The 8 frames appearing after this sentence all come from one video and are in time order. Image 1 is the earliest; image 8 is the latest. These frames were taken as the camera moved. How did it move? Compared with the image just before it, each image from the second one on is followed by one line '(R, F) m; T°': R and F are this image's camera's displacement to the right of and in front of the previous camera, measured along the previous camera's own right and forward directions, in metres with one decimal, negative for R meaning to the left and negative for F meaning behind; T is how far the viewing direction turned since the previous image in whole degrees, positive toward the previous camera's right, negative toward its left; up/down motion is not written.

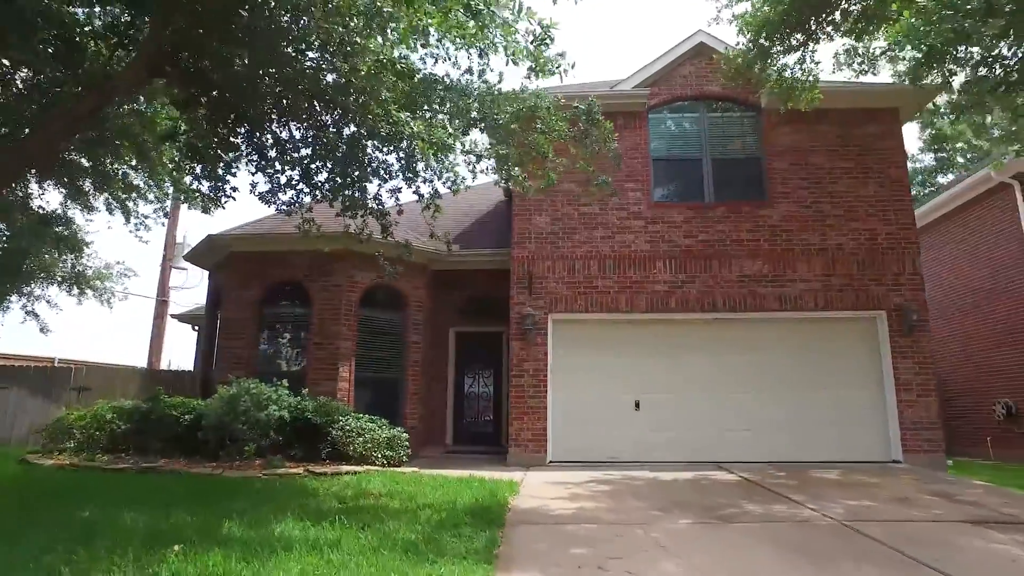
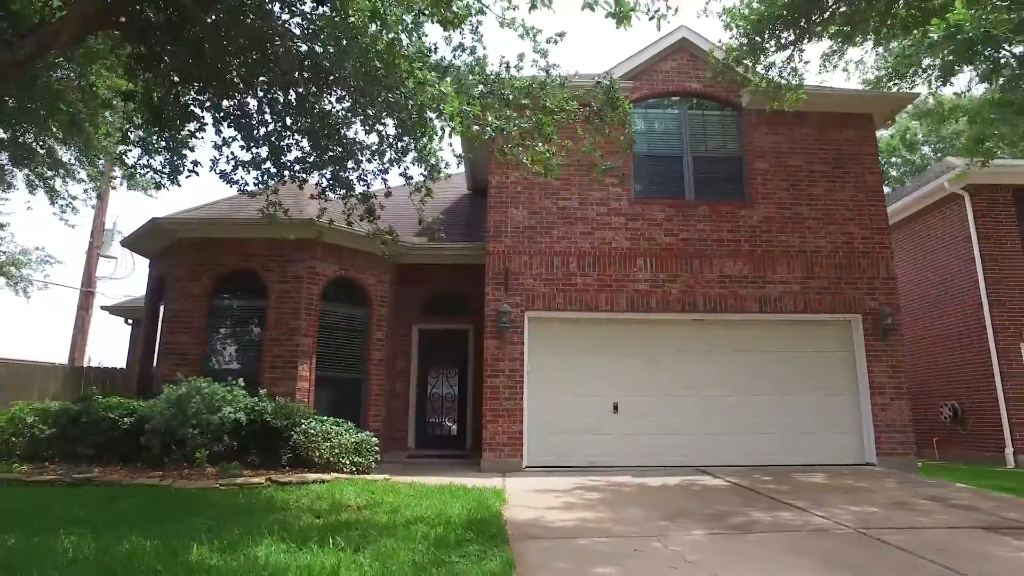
(-0.6, +0.5) m; +6°
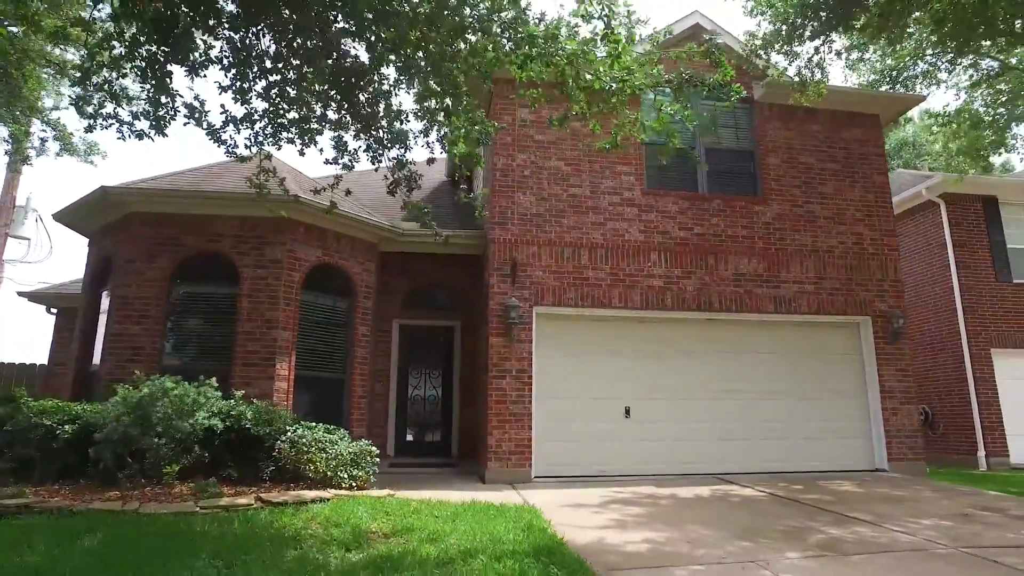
(-1.1, +0.9) m; +7°
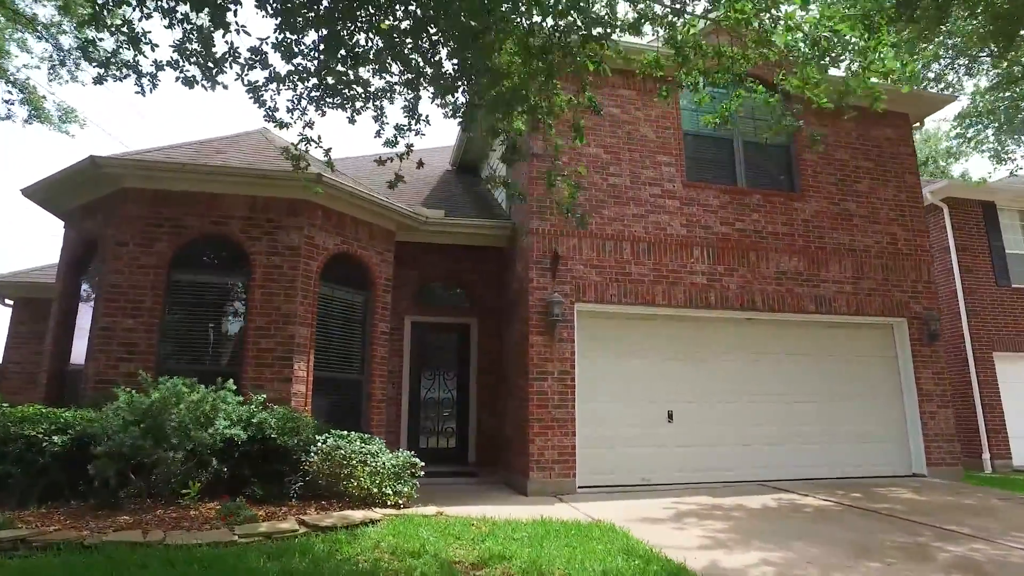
(-1.2, +0.7) m; +5°
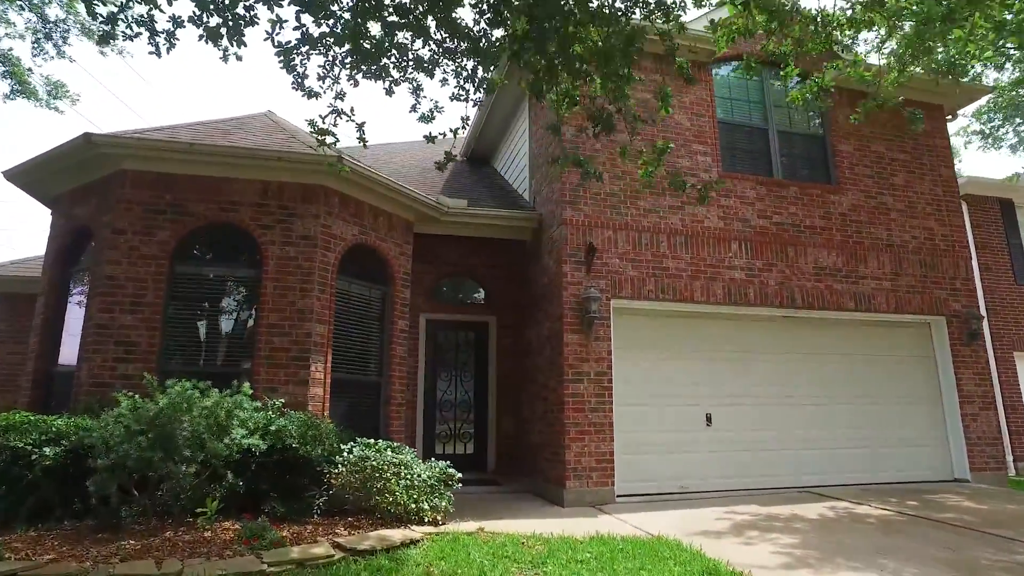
(-0.6, +0.6) m; +2°
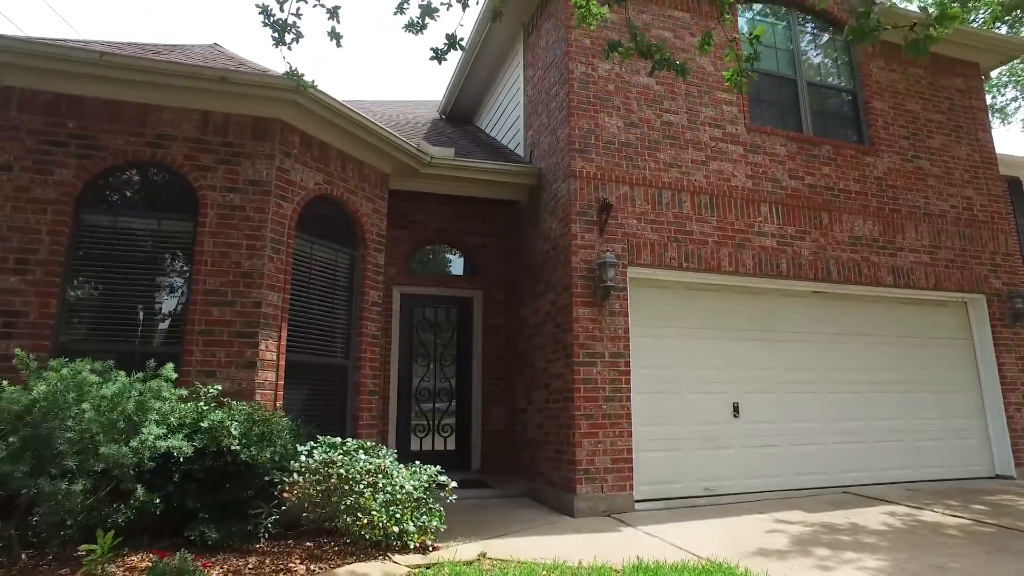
(-0.3, +1.3) m; +3°
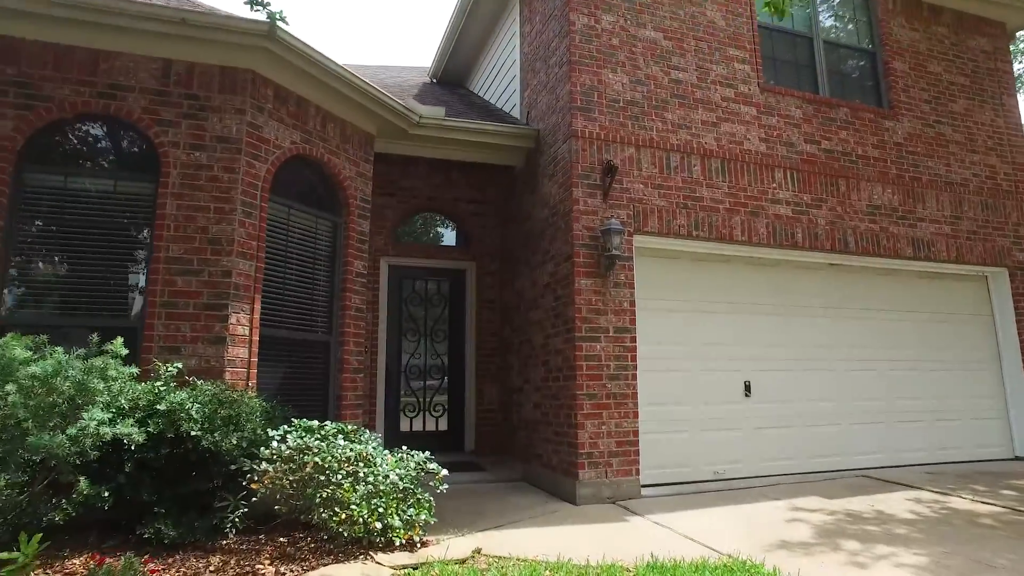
(0.0, +0.5) m; +1°
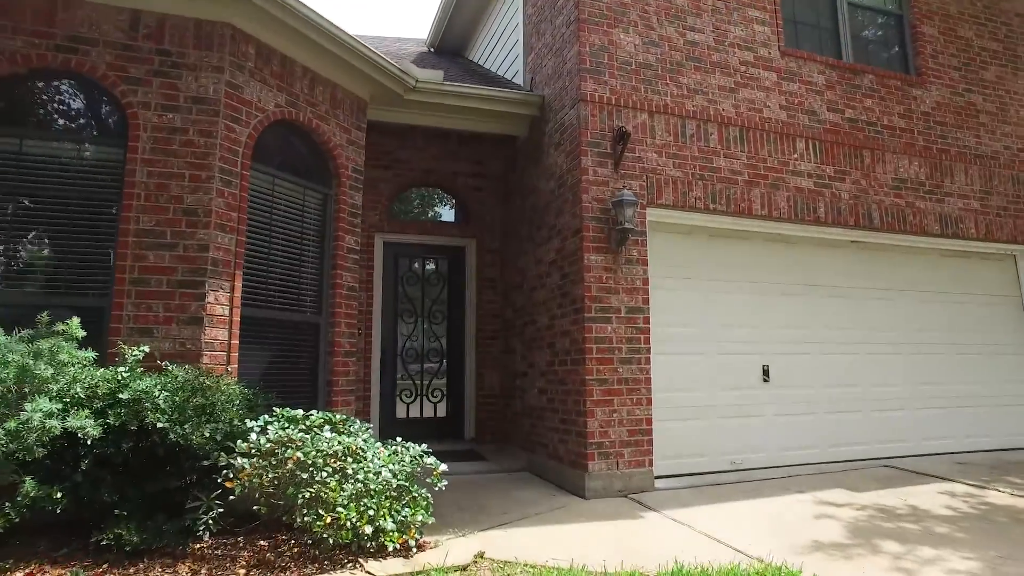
(0.0, +0.4) m; 0°
